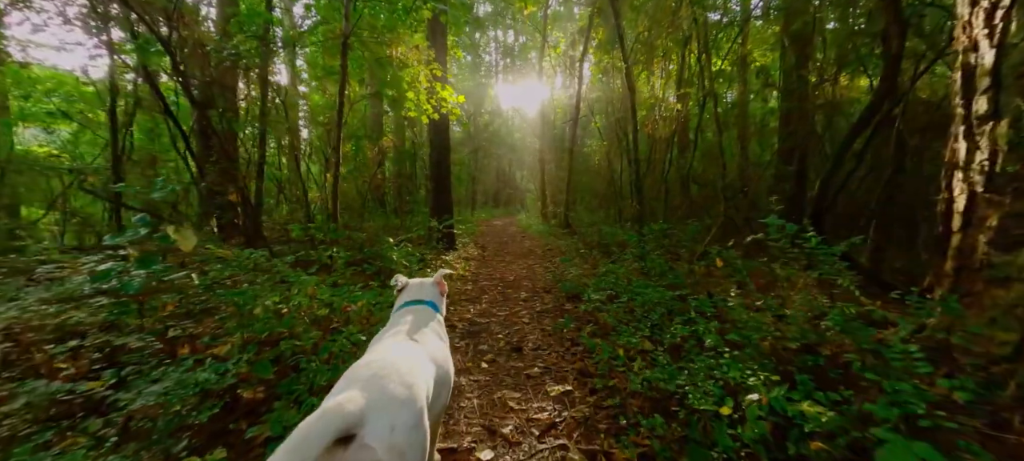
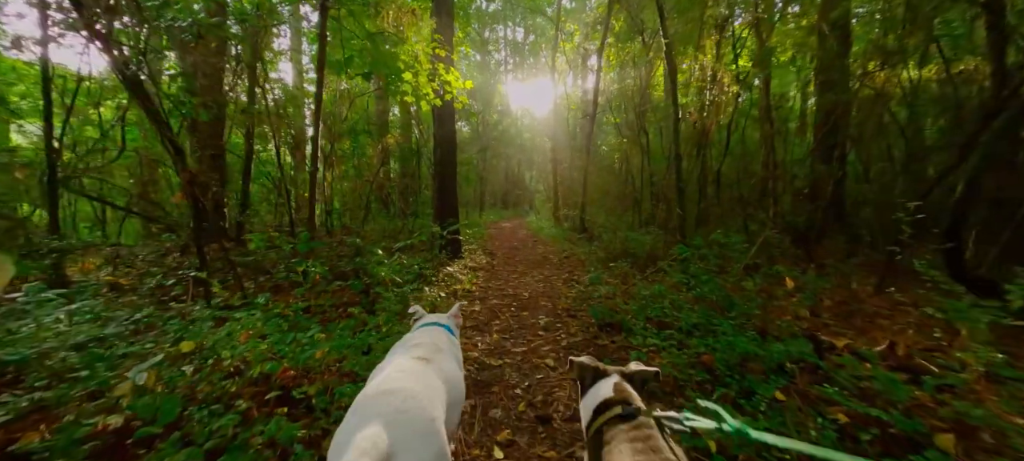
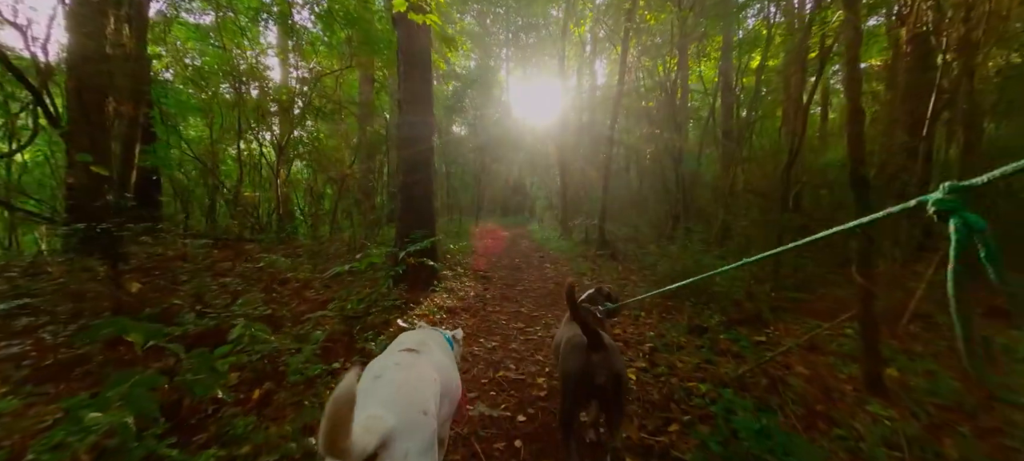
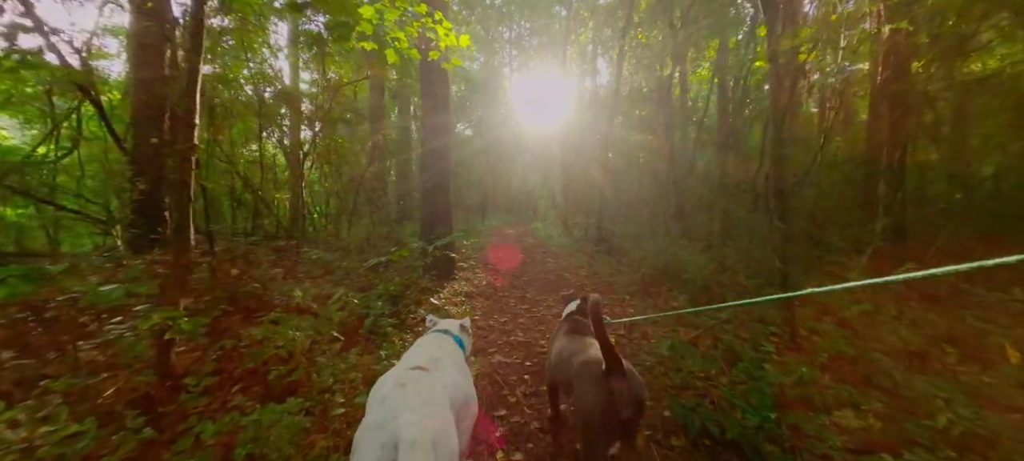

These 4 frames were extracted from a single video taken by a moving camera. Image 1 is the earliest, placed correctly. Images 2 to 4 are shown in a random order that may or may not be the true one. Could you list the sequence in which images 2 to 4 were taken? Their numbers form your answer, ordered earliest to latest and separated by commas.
2, 4, 3
